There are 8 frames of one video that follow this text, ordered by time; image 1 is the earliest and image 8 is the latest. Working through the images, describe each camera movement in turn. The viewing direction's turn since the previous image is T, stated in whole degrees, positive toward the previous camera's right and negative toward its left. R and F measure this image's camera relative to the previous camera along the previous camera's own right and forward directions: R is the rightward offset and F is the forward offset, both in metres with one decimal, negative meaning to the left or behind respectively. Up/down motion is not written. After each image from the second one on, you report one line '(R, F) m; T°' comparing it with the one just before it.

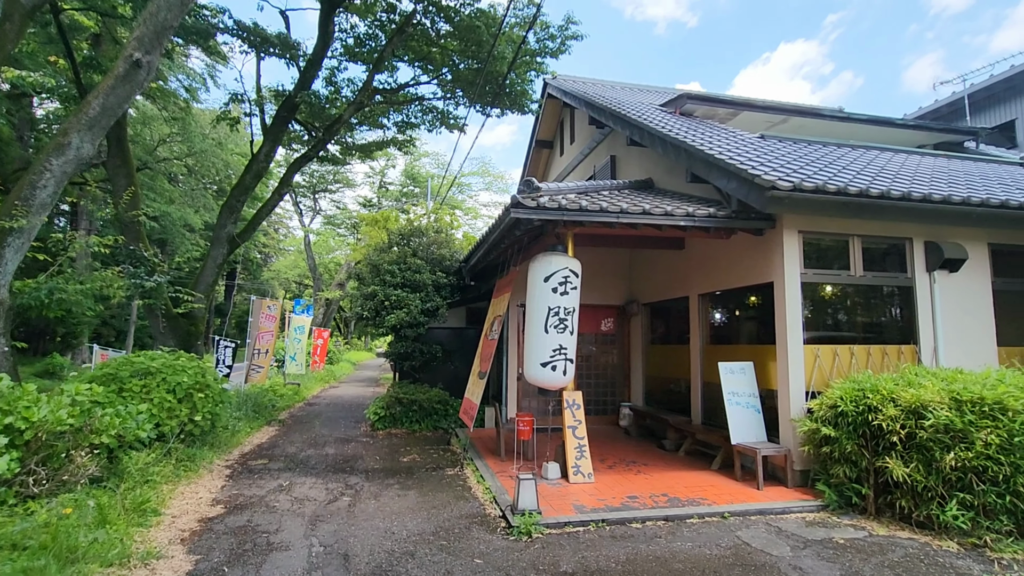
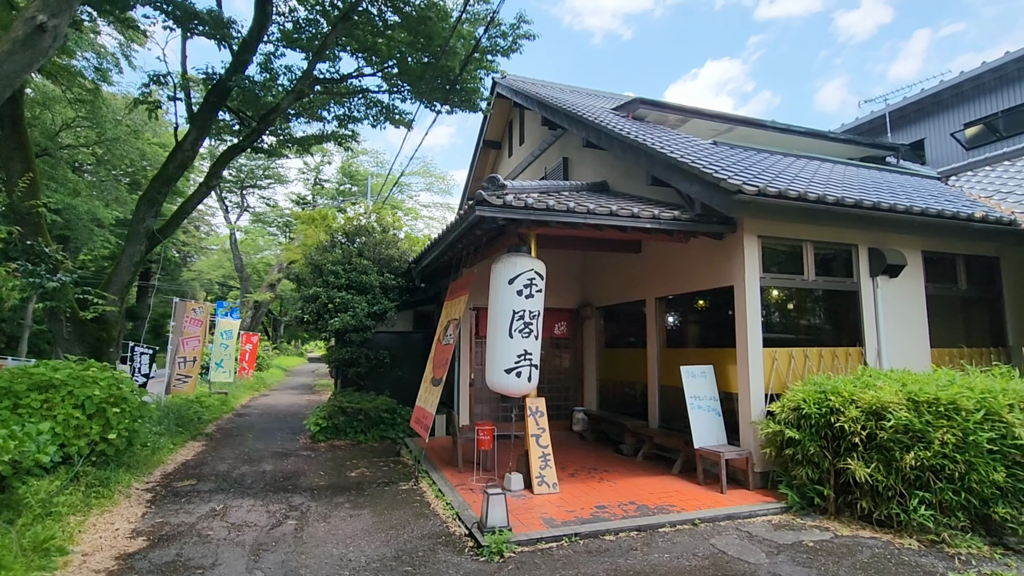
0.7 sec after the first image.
(-0.2, +0.3) m; +7°
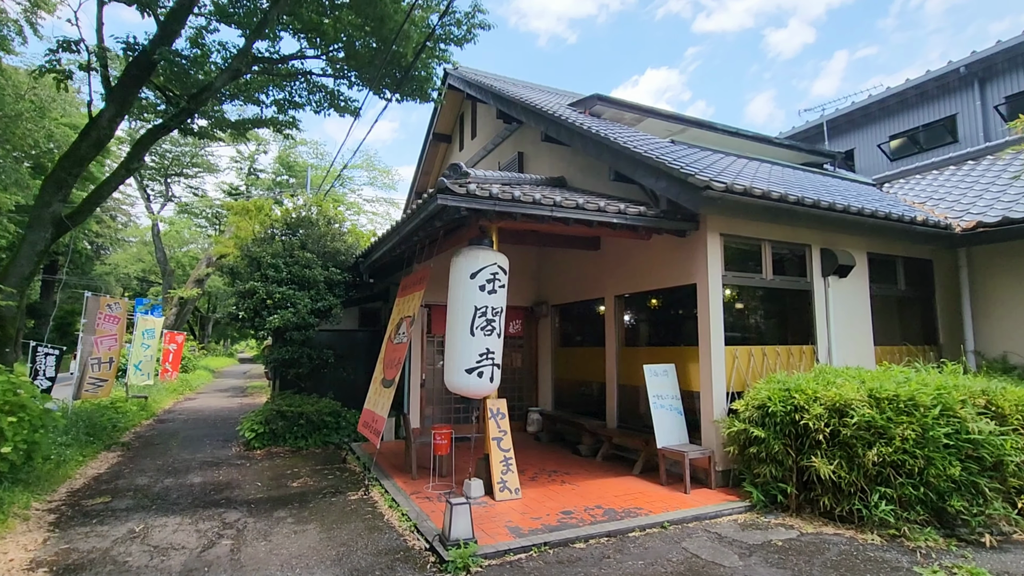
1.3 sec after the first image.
(-0.2, +0.3) m; +6°
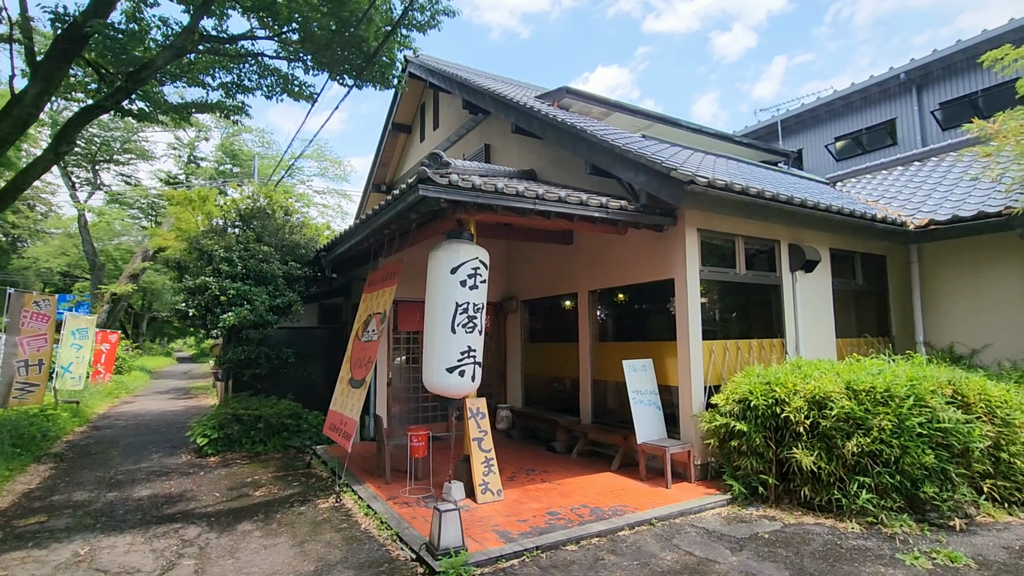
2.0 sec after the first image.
(-0.3, +0.2) m; +5°
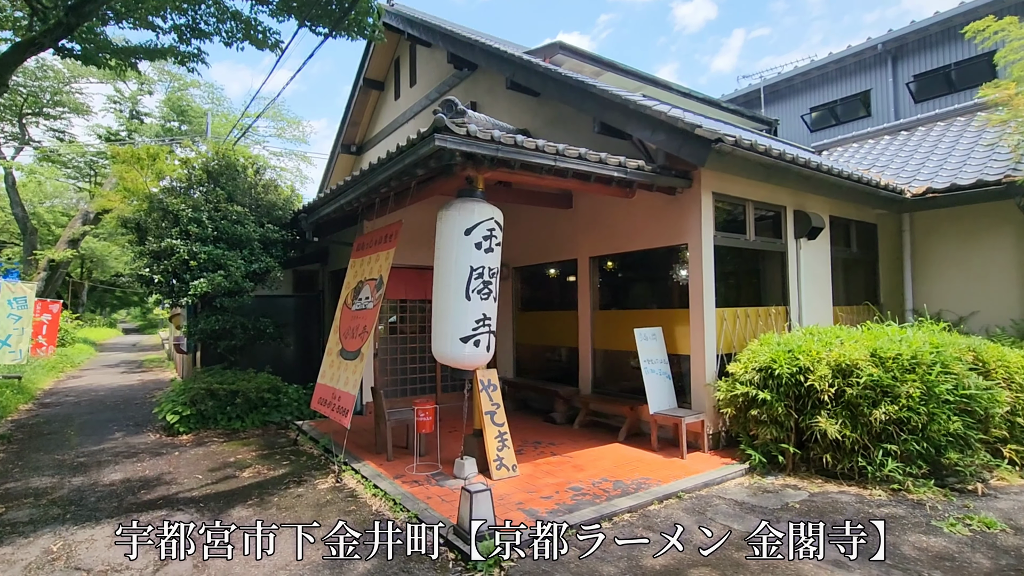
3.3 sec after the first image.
(-0.5, +0.3) m; +4°
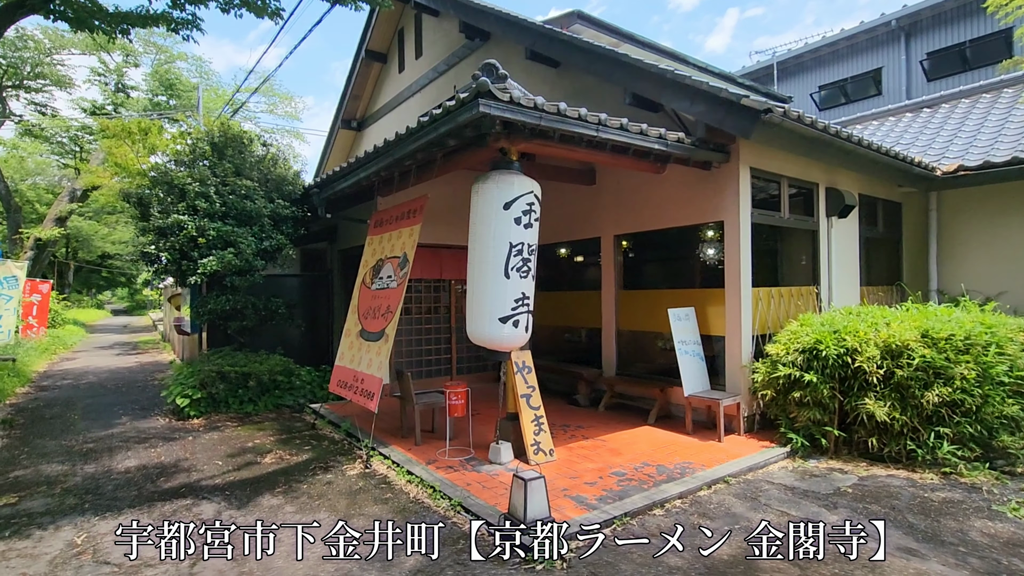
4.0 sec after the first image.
(-0.4, +0.2) m; +1°
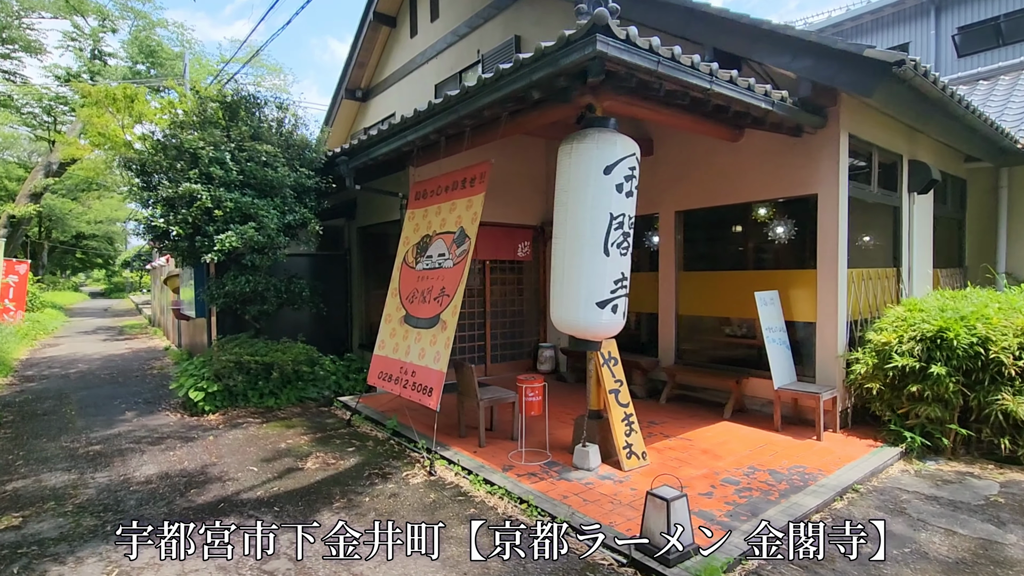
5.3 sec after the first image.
(-0.7, +0.6) m; +2°
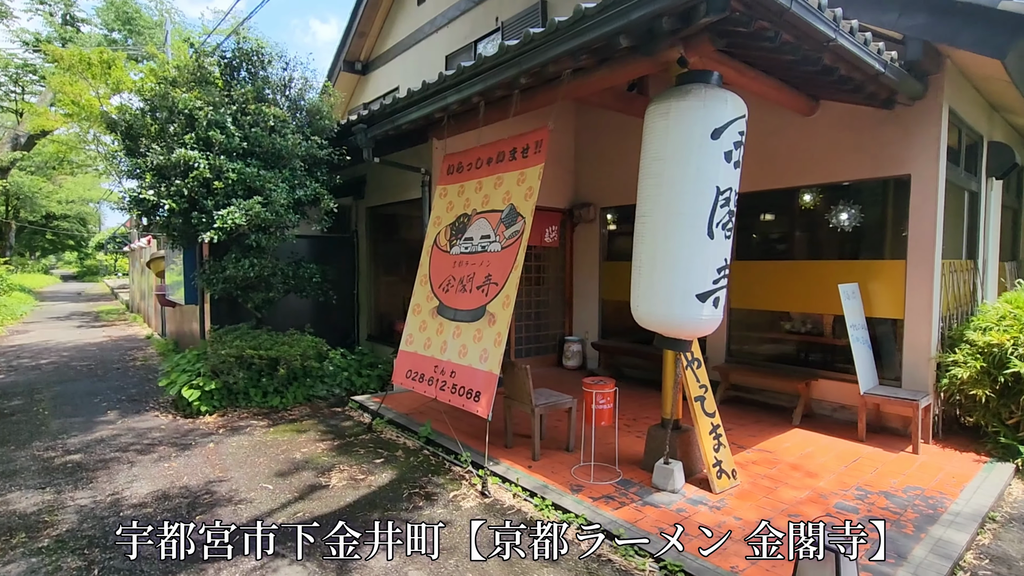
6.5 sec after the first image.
(-0.5, +0.6) m; +2°
